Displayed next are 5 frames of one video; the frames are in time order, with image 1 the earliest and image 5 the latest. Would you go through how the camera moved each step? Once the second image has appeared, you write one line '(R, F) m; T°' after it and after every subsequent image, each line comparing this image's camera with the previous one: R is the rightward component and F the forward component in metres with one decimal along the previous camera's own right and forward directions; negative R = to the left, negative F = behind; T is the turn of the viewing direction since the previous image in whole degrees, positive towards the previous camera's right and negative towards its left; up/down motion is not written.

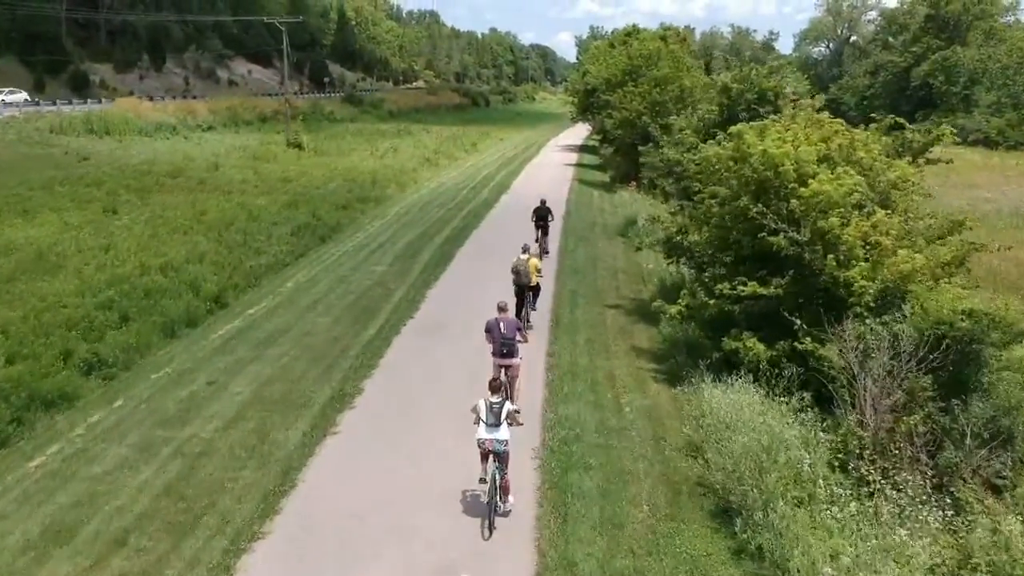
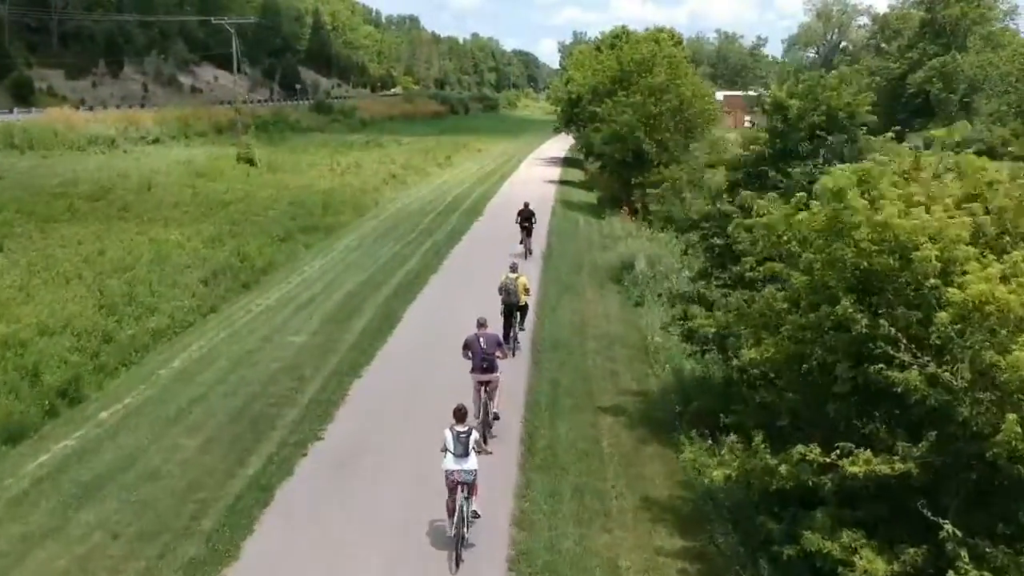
(+0.4, +5.6) m; +1°
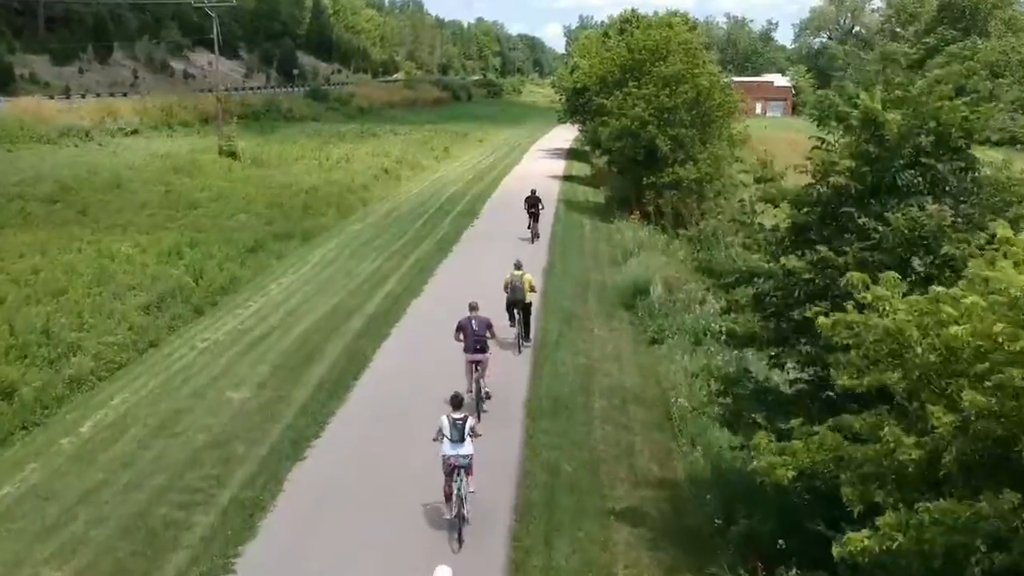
(+0.2, +3.3) m; 0°
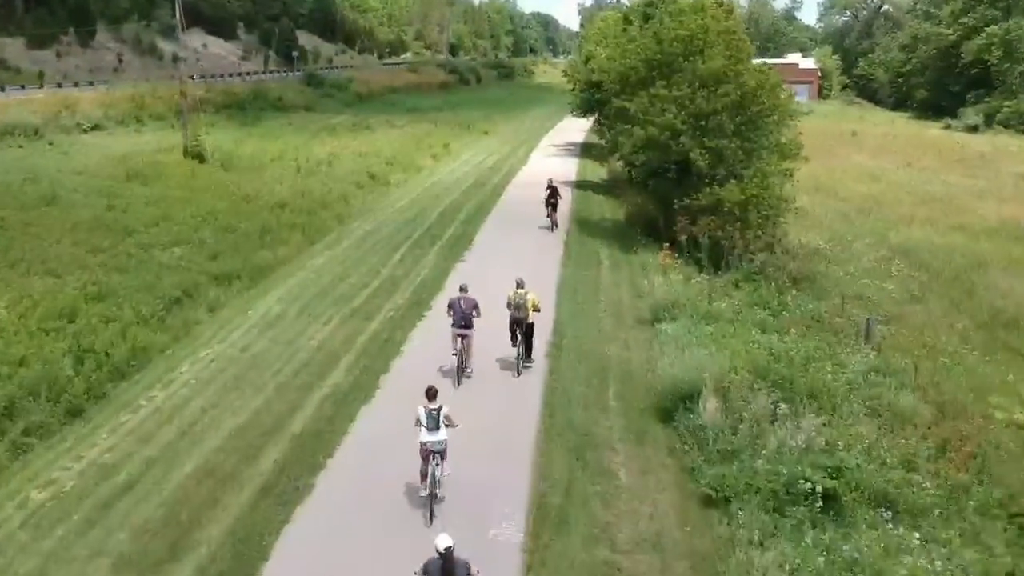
(+0.3, +5.9) m; -1°
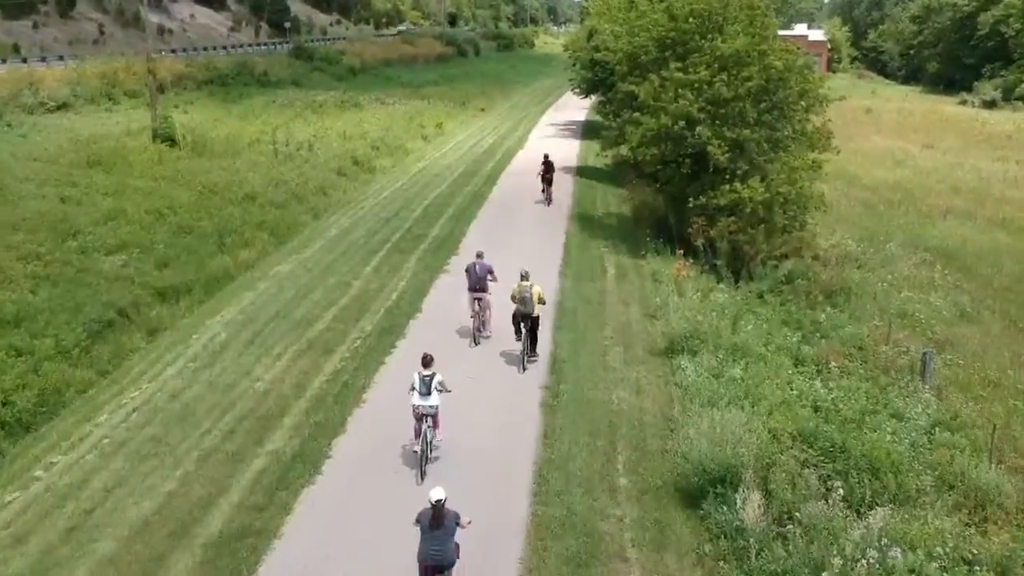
(+0.2, +3.1) m; 0°
